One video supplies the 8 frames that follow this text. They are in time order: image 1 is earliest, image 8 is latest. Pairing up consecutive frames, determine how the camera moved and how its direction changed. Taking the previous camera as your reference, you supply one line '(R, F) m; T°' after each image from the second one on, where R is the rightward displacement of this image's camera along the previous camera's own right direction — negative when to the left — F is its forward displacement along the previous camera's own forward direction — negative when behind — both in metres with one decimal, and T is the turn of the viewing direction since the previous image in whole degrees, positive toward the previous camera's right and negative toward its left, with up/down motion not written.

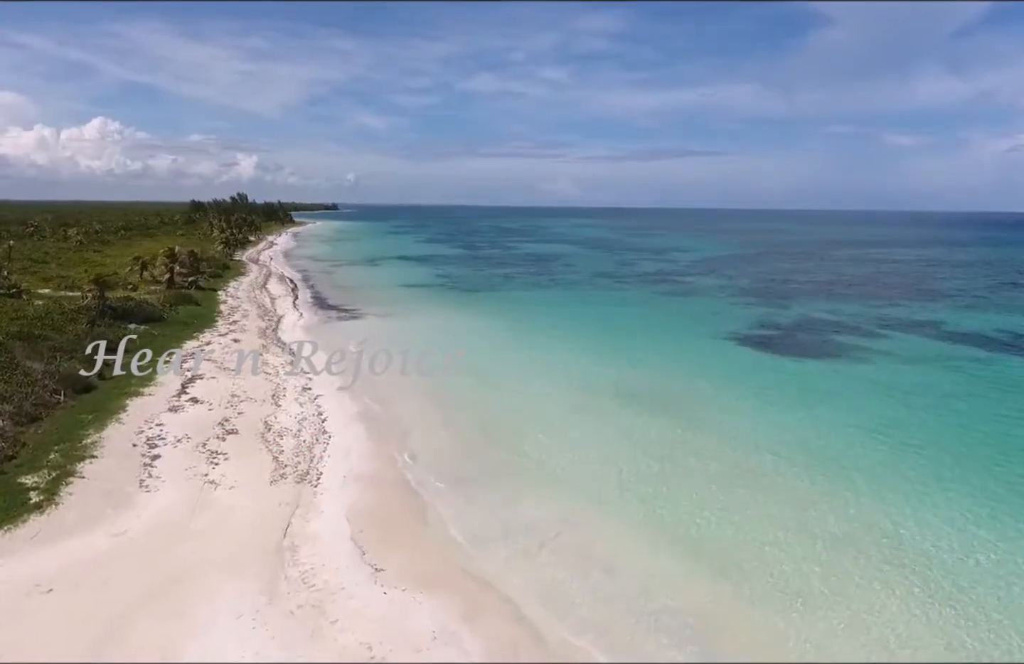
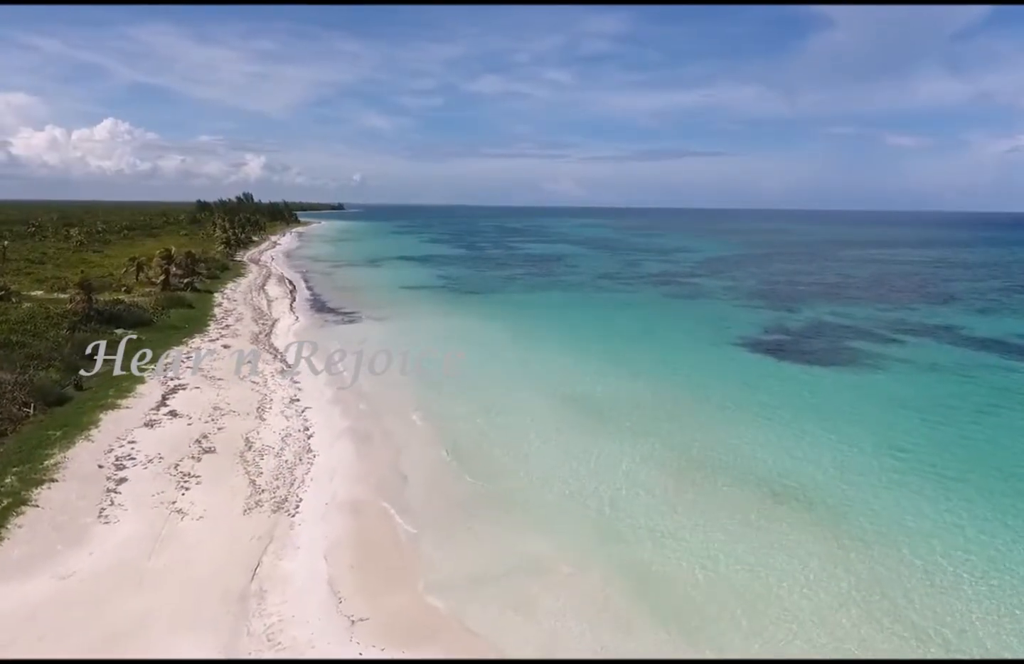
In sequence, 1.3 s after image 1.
(+0.1, +1.1) m; 0°
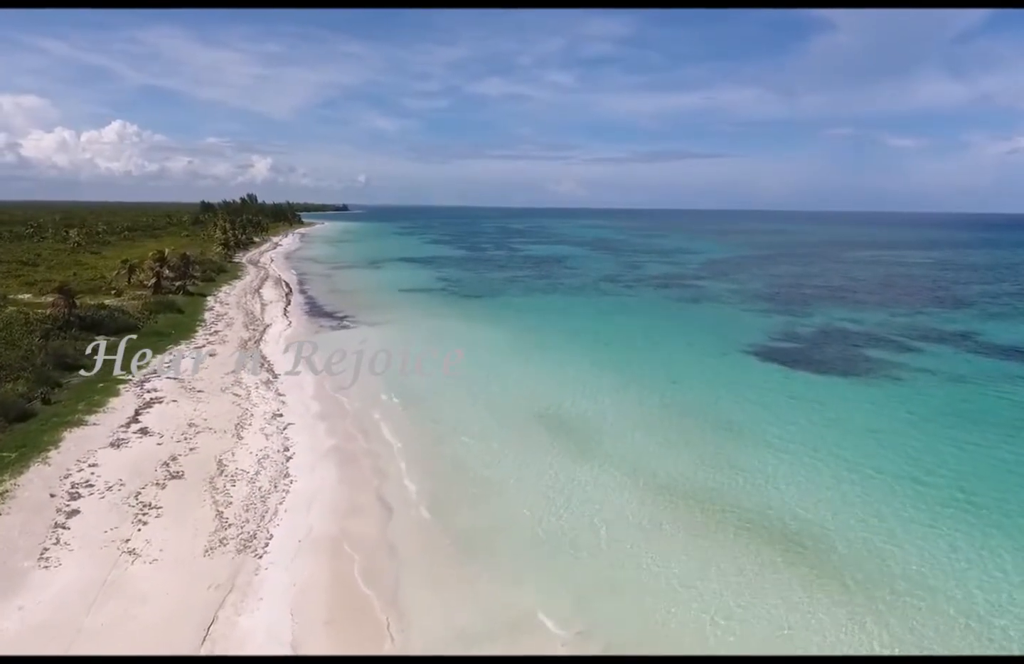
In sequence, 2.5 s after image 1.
(+0.1, +1.2) m; 0°
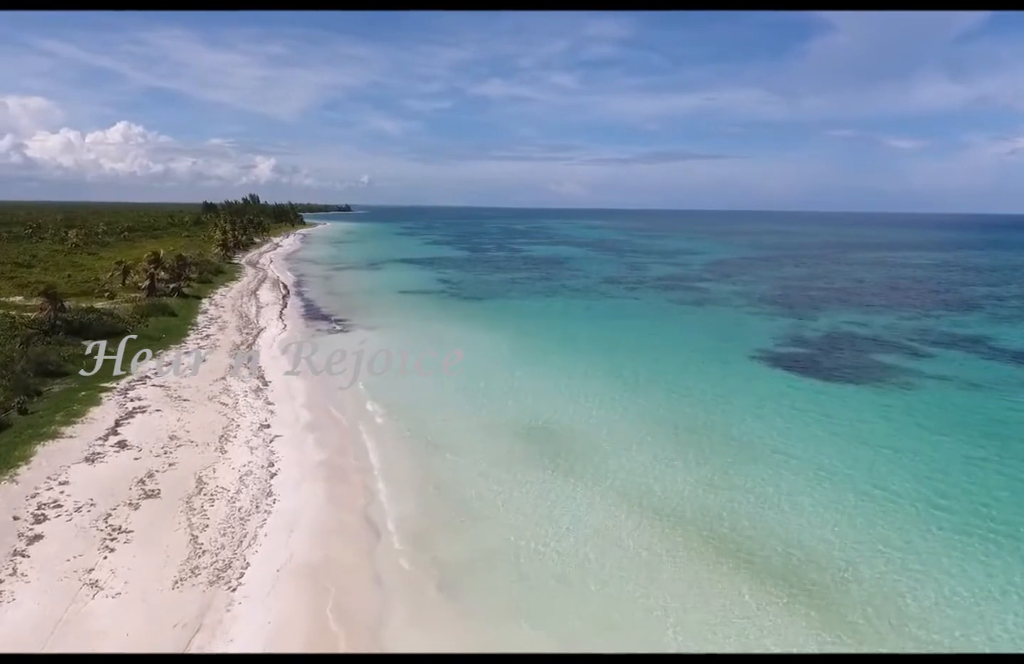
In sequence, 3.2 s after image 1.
(+0.1, +0.8) m; 0°
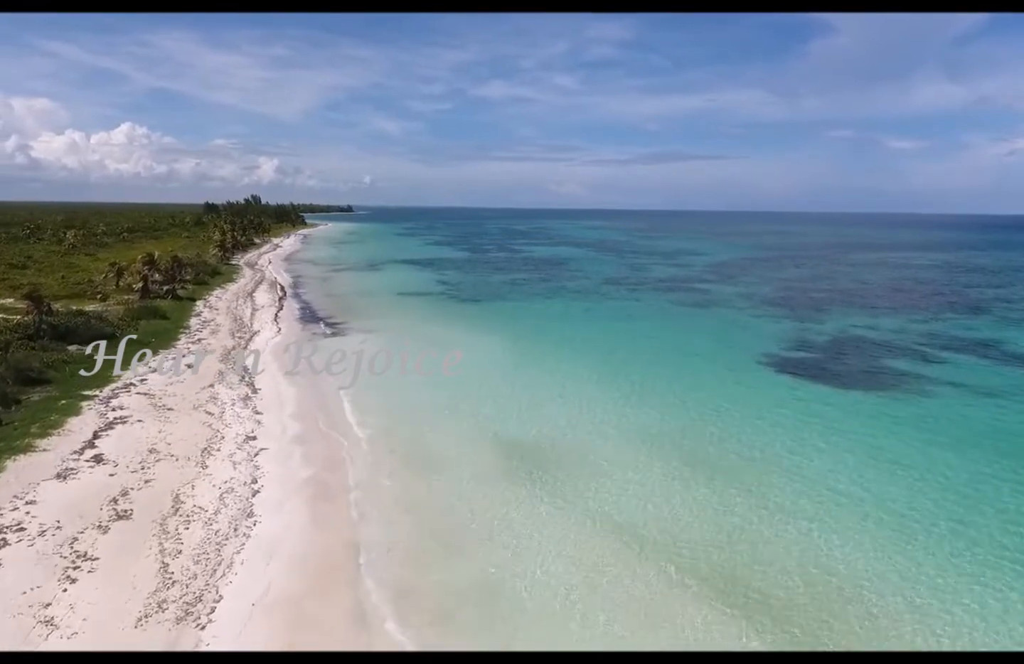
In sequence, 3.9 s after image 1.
(+0.1, +0.8) m; 0°
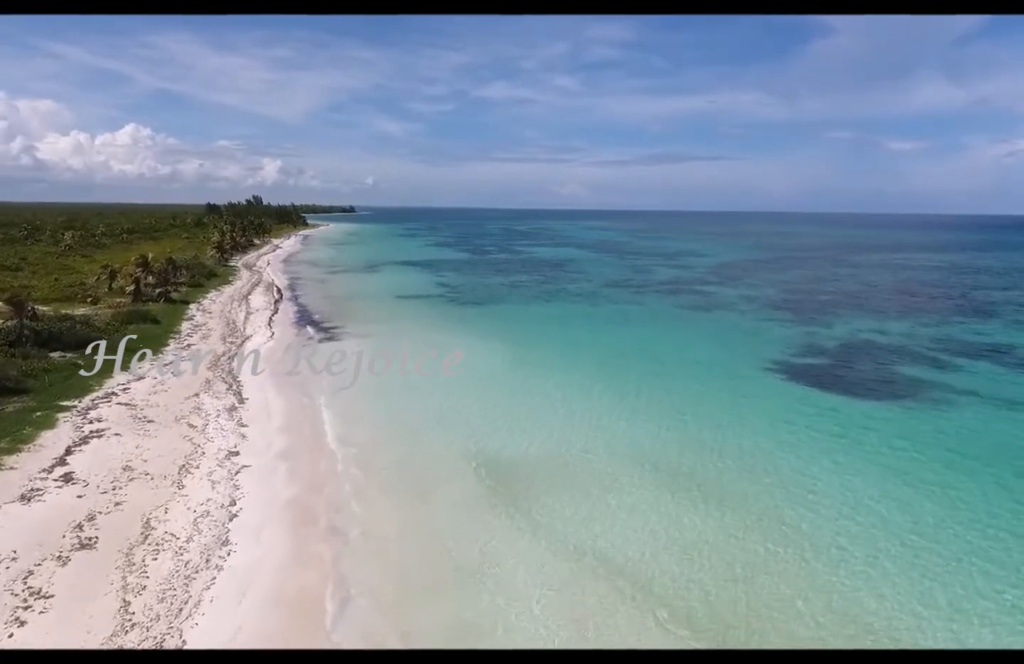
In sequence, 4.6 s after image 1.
(+0.1, +0.9) m; 0°
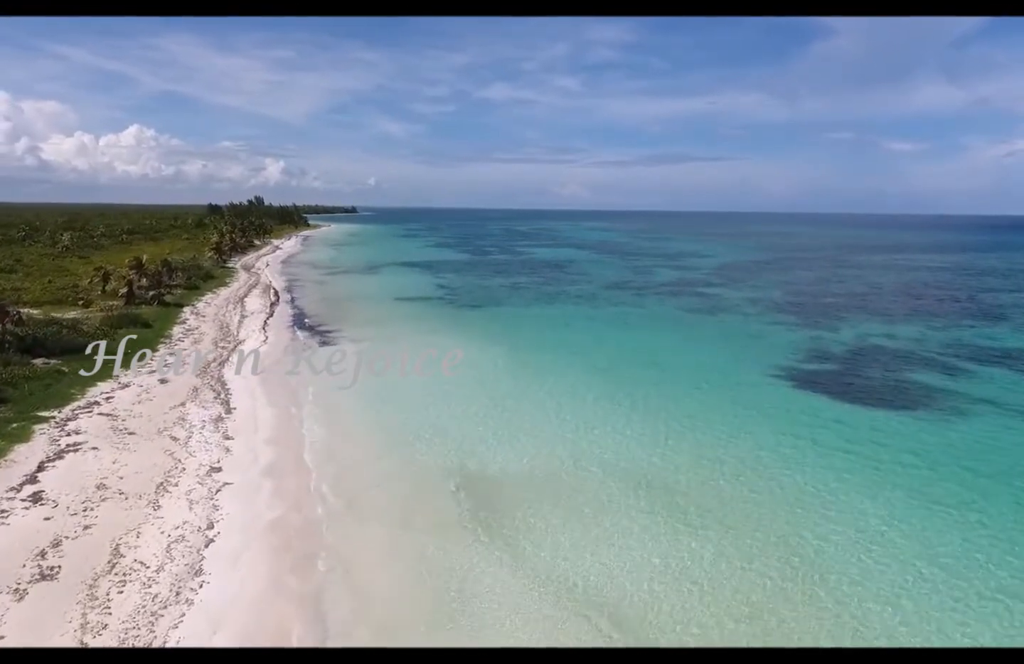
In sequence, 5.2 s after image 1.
(+0.1, +0.8) m; 0°
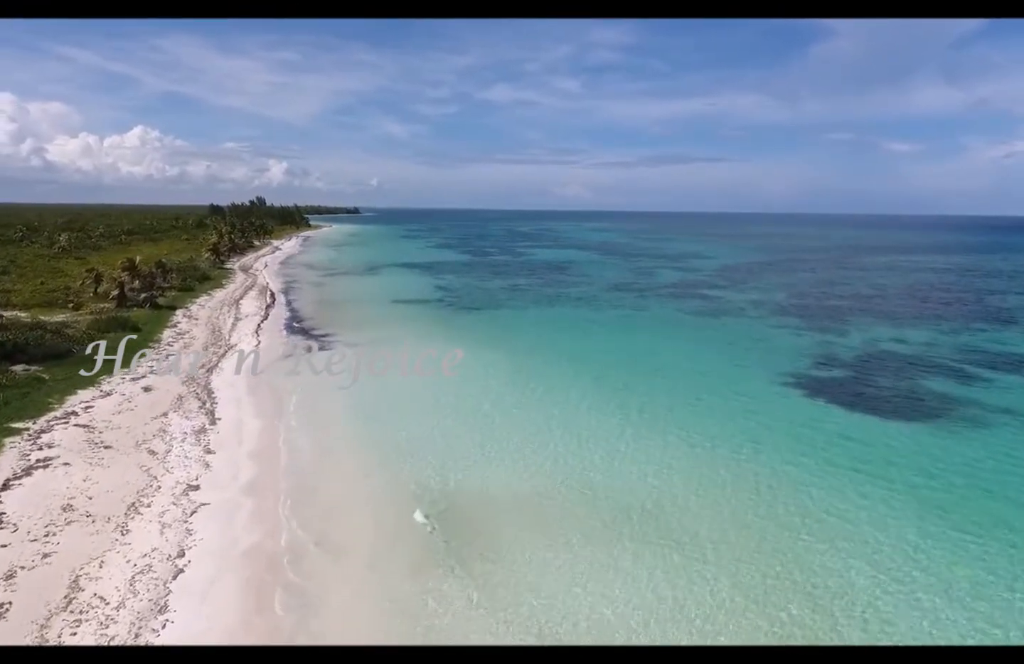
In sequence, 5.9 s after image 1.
(+0.1, +0.9) m; 0°
